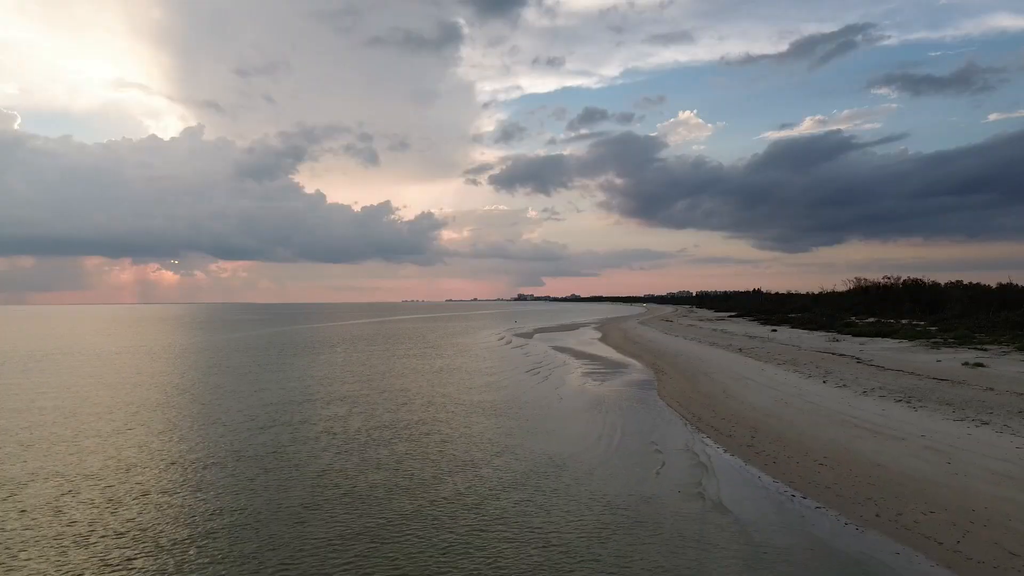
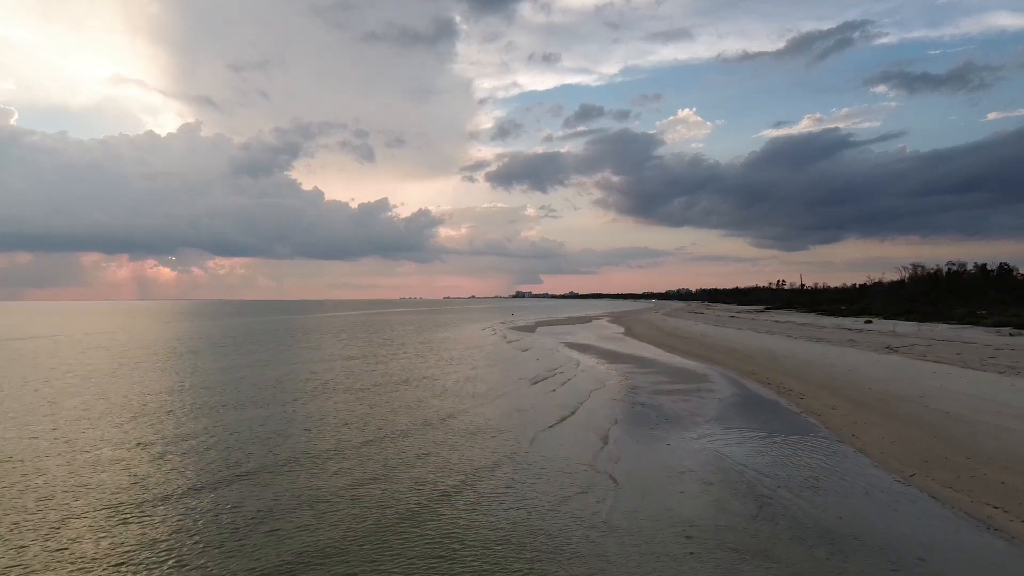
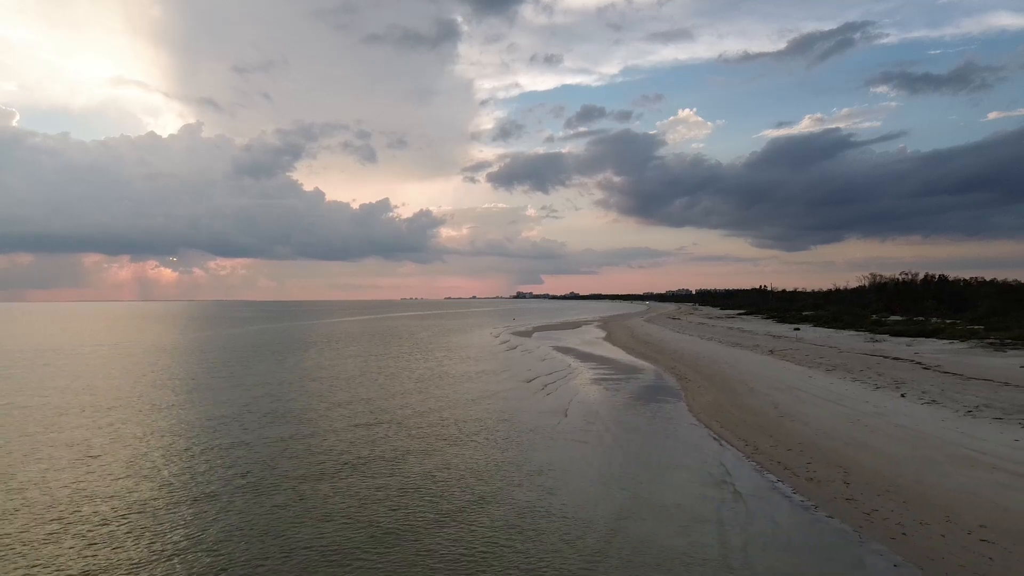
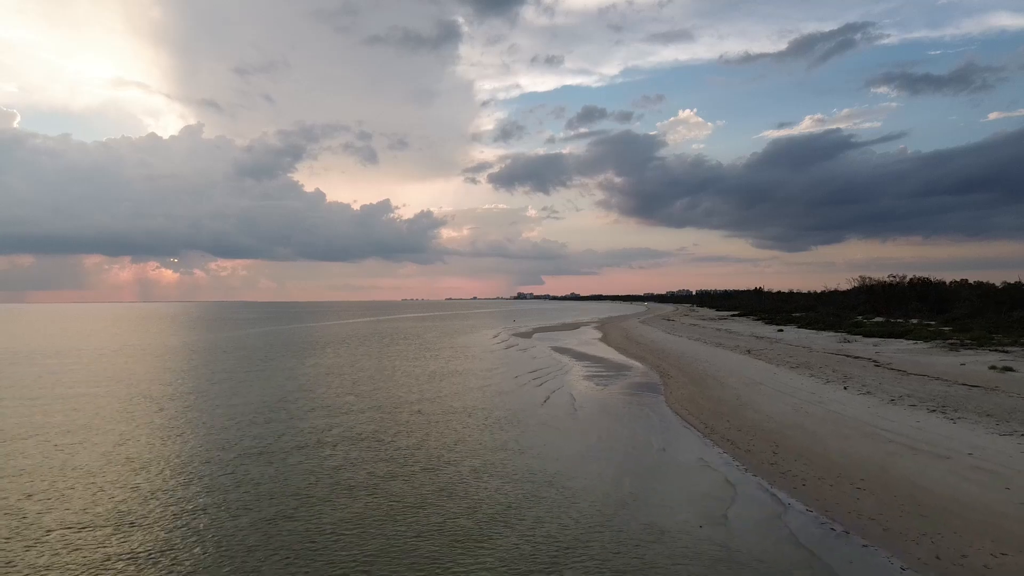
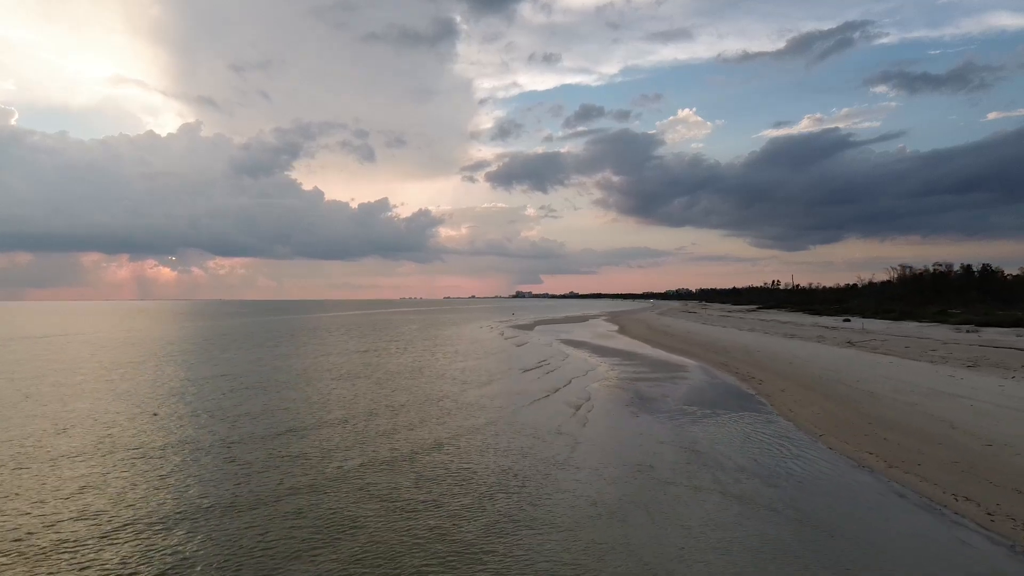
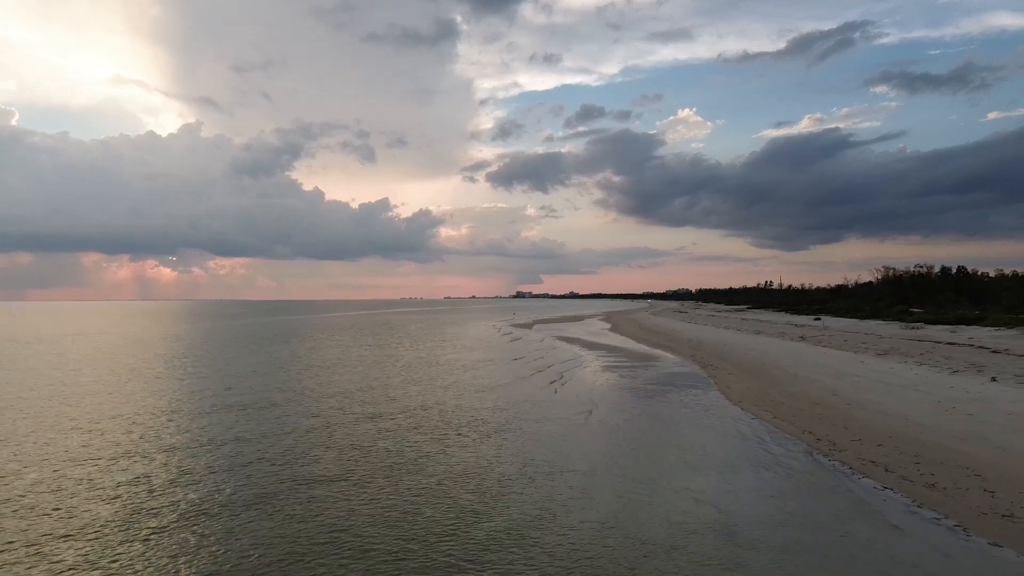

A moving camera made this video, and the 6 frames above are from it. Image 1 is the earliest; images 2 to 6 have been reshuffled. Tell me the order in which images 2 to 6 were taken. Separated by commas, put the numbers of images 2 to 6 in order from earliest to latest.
4, 3, 6, 5, 2
